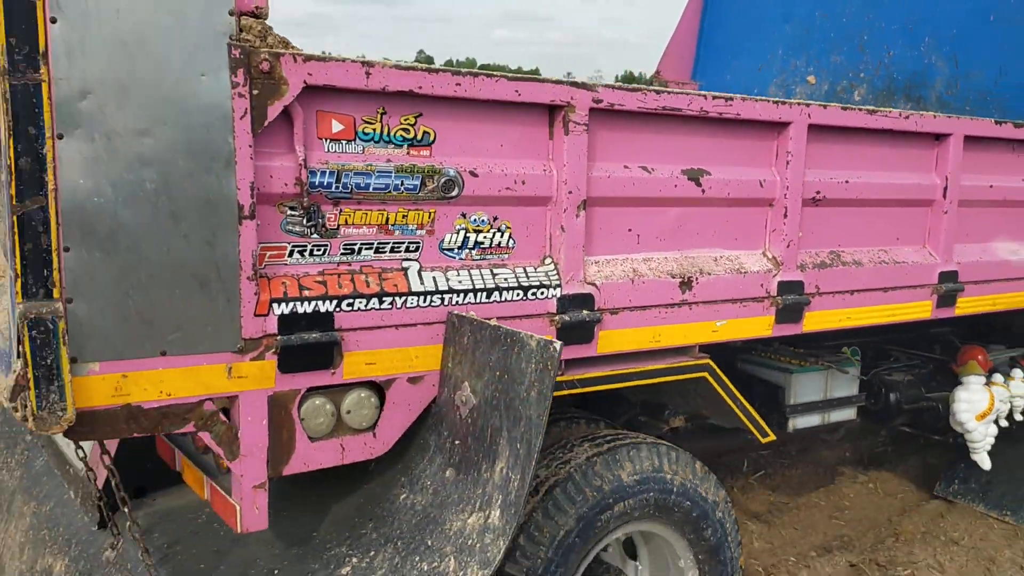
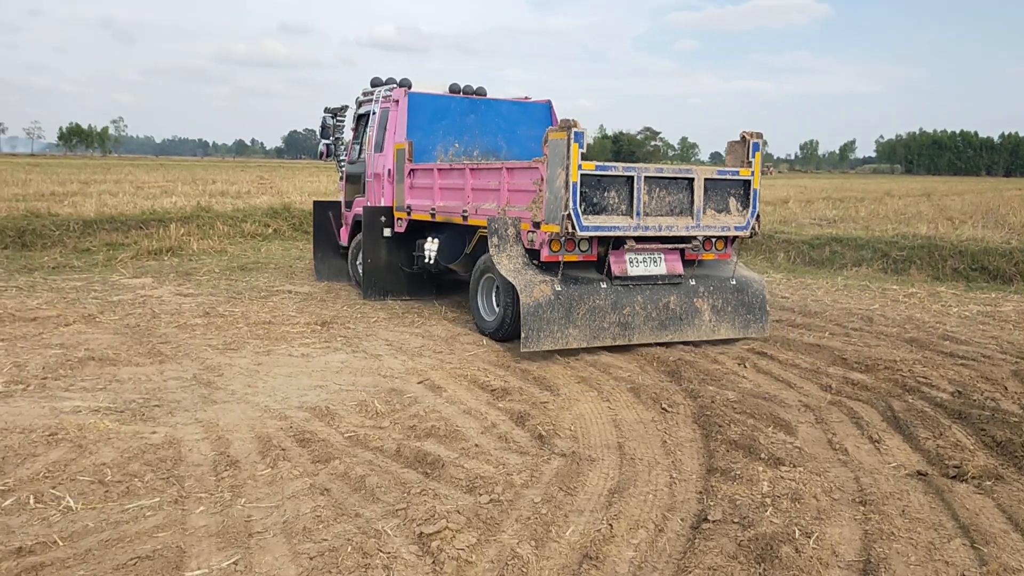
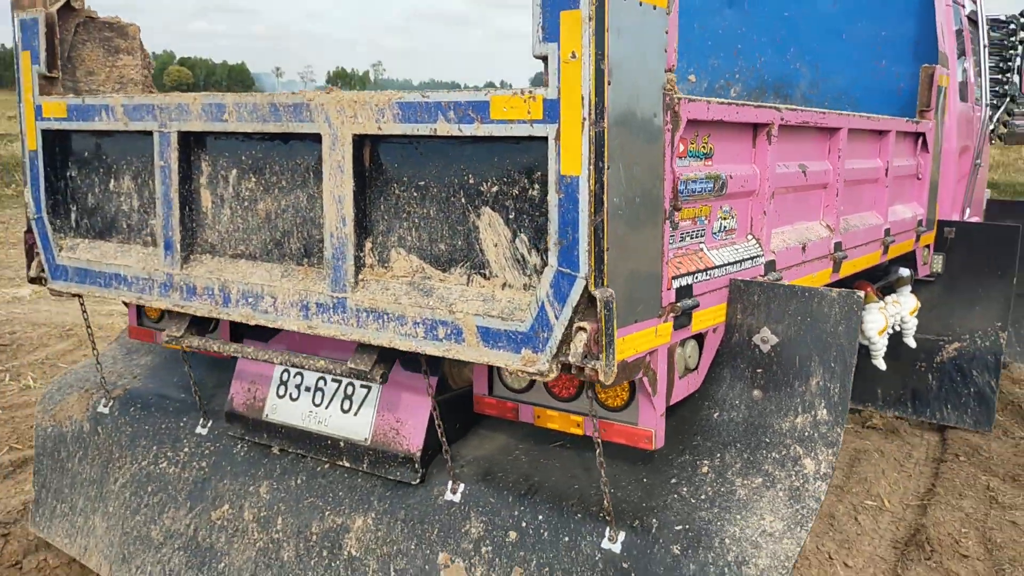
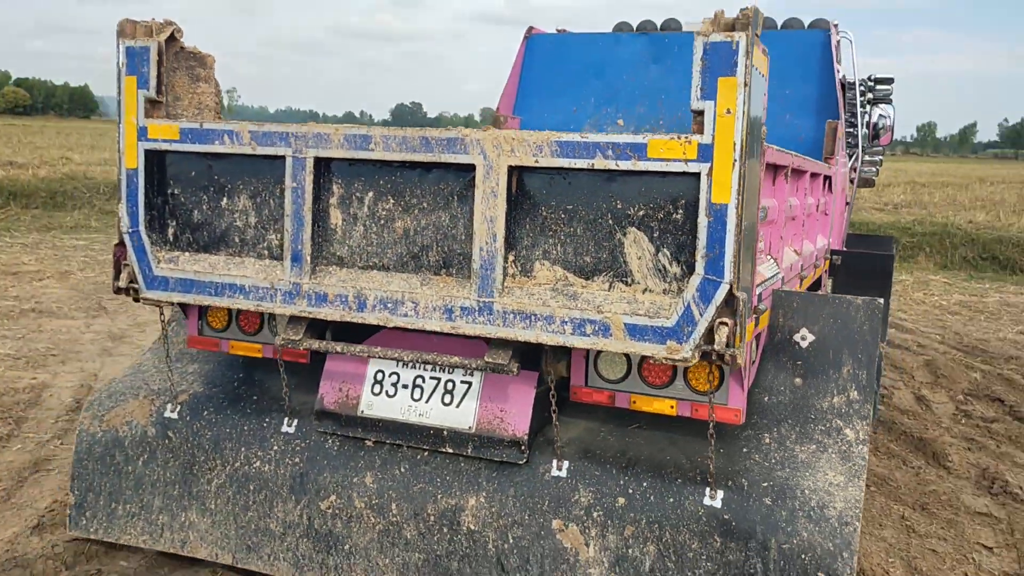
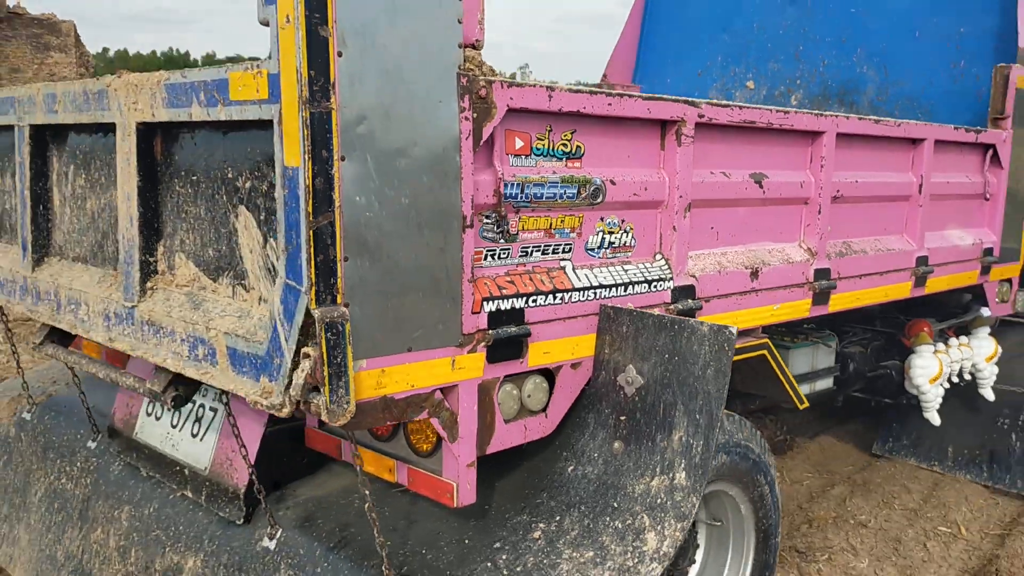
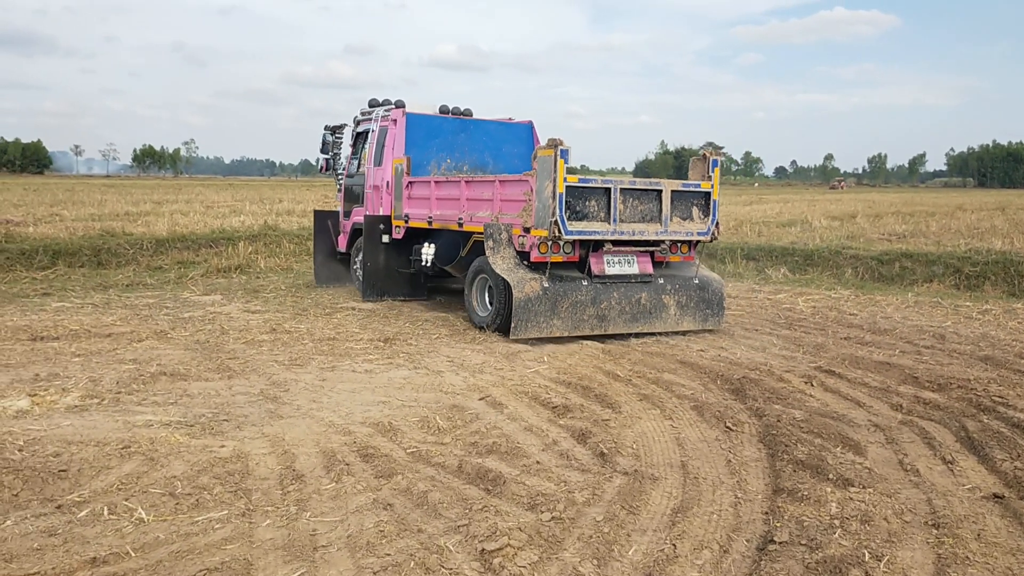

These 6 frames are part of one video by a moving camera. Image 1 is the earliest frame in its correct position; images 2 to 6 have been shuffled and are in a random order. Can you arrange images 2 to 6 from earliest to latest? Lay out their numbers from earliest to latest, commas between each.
5, 3, 4, 2, 6
